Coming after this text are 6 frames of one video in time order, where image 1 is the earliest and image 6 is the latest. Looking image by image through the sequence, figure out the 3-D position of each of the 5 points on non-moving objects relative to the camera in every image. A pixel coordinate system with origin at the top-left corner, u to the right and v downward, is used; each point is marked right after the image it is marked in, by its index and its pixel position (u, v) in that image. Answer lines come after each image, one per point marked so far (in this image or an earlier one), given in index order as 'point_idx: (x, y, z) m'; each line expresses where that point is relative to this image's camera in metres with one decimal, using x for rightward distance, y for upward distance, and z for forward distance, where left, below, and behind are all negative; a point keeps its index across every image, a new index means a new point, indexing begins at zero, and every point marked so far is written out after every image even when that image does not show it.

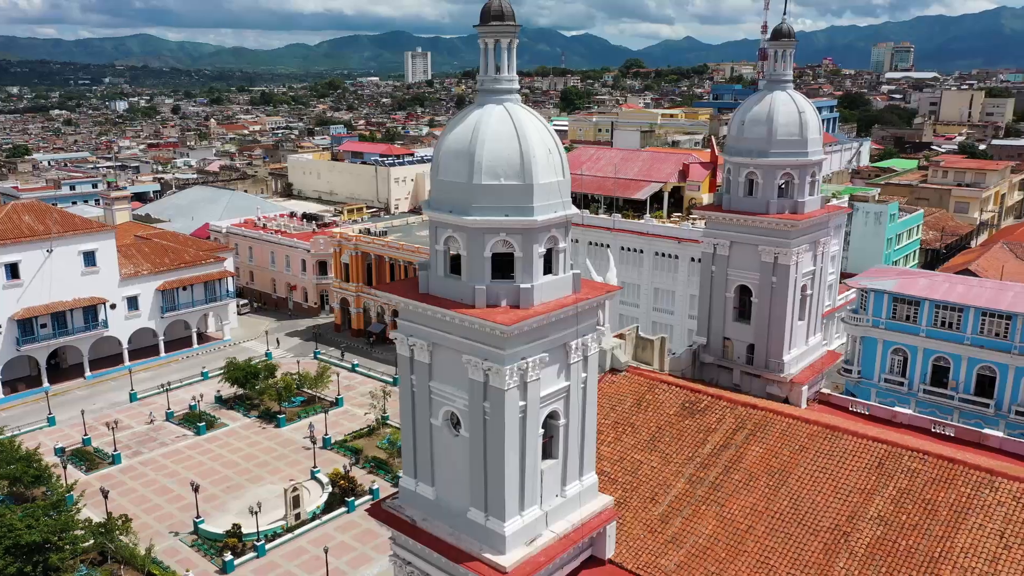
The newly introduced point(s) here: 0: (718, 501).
0: (+4.4, -4.5, +17.6) m
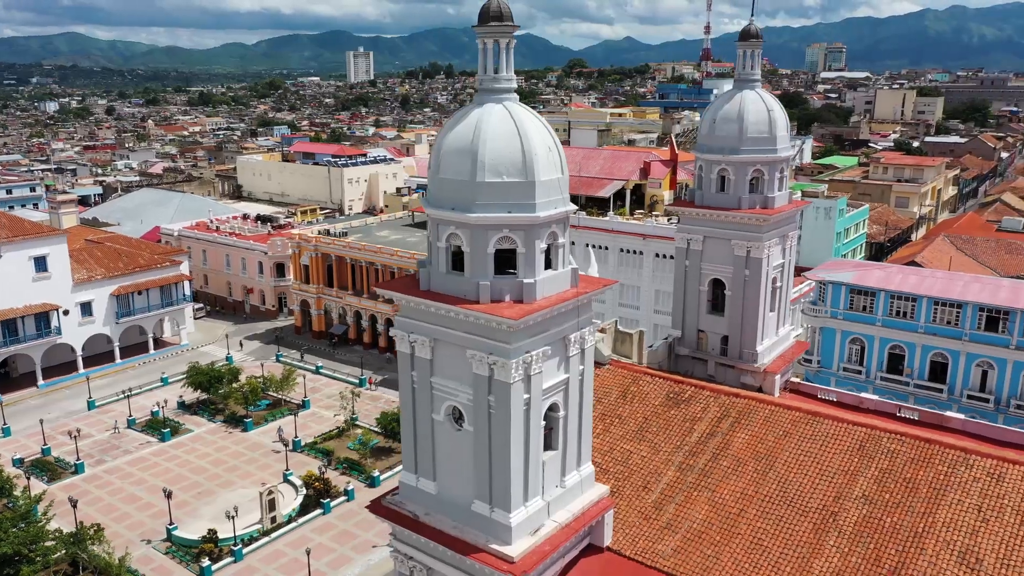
0: (+4.4, -4.4, +18.2) m
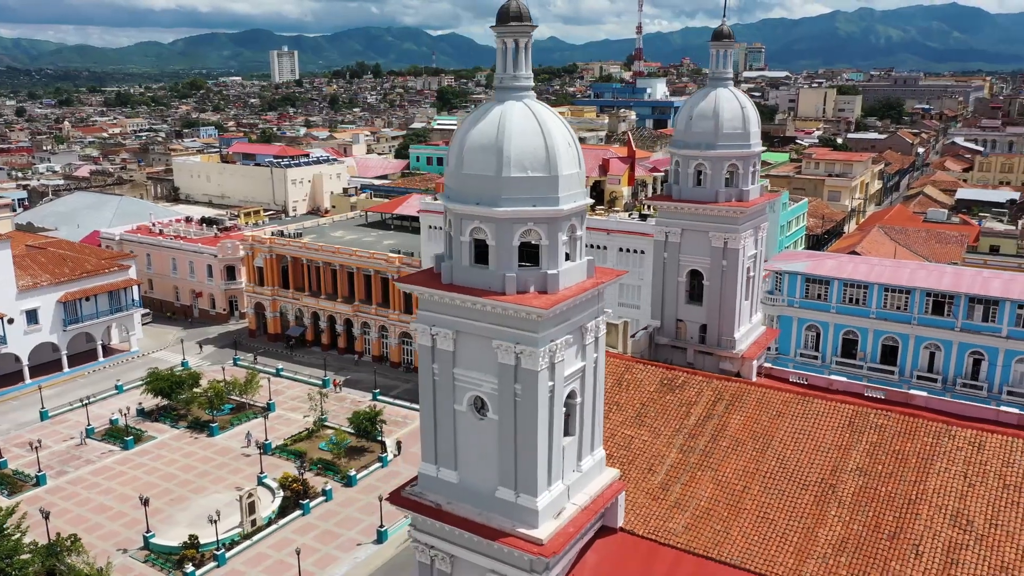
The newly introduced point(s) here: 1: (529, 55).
0: (+4.6, -4.1, +19.1) m
1: (+0.3, +4.5, +15.9) m
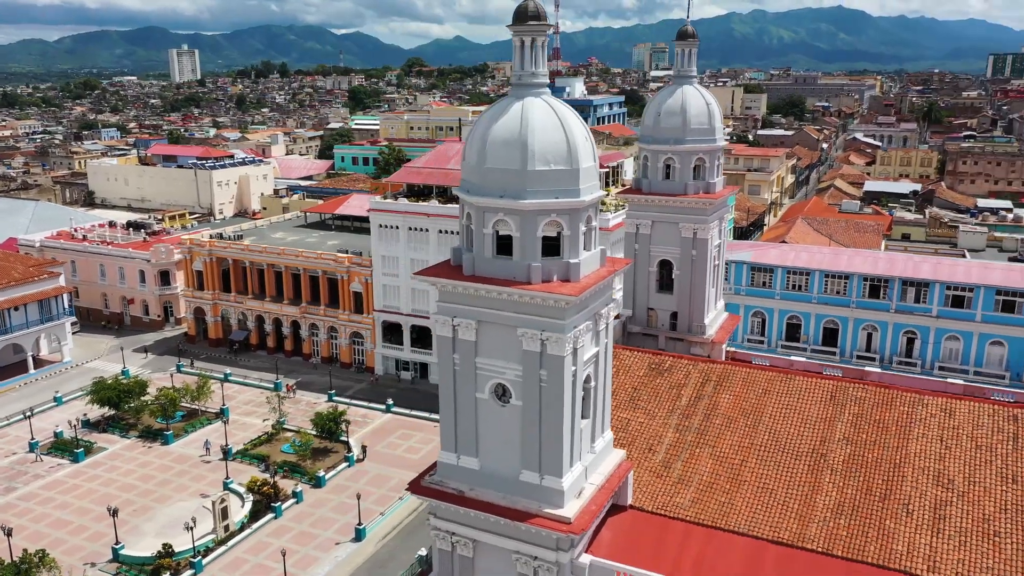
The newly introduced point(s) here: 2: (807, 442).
0: (+4.8, -3.8, +20.2) m
1: (+0.6, +4.7, +16.5) m
2: (+7.0, -3.7, +19.6) m
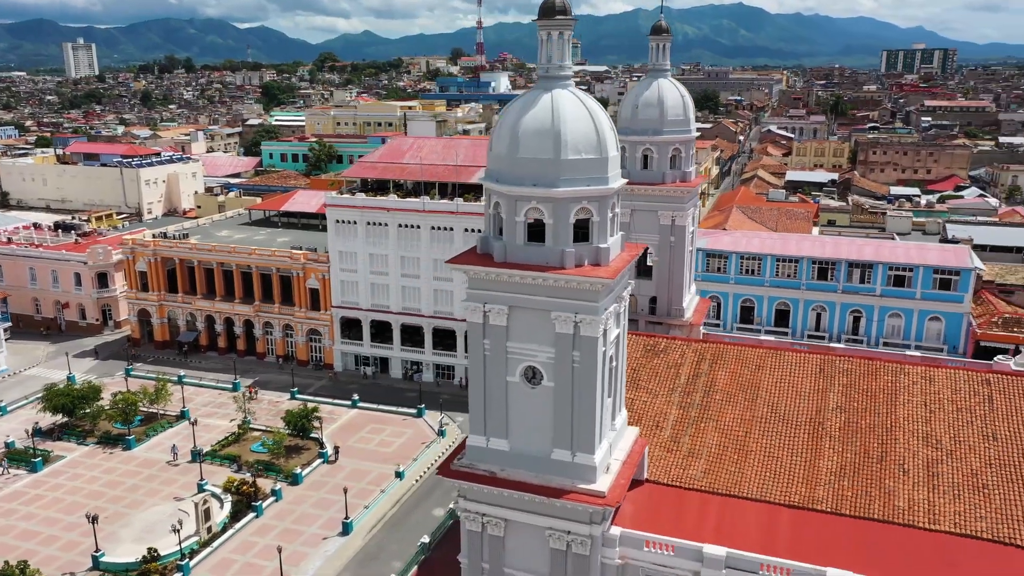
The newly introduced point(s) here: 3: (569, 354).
0: (+5.1, -3.3, +21.2) m
1: (+1.1, +5.0, +17.2) m
2: (+7.4, -3.1, +20.9) m
3: (+1.2, -1.4, +17.0) m
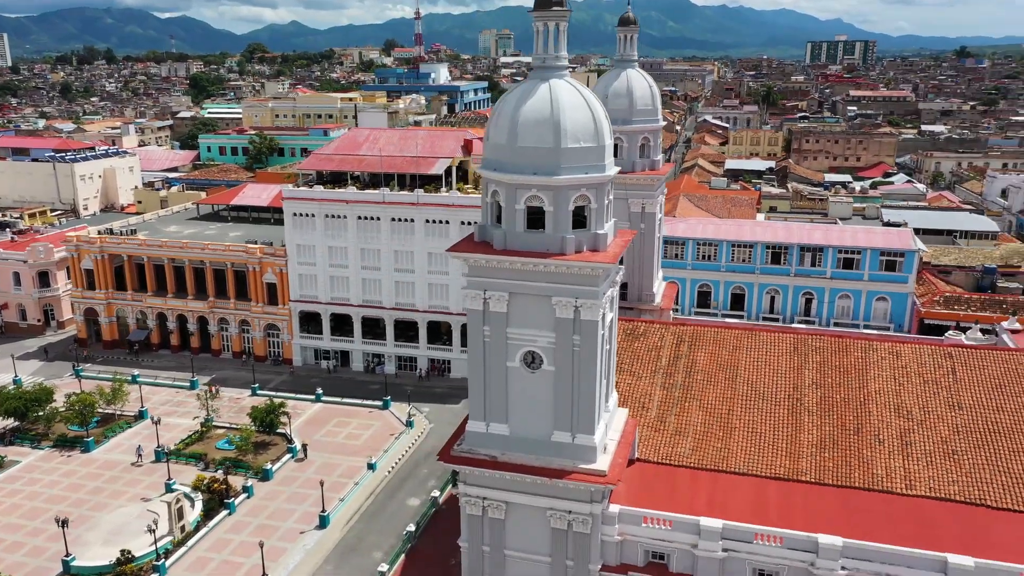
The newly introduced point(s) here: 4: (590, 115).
0: (+4.9, -2.9, +22.0) m
1: (+1.0, +5.3, +17.5) m
2: (+7.1, -2.7, +21.8) m
3: (+1.2, -1.1, +17.4) m
4: (+1.6, +3.6, +17.0) m
